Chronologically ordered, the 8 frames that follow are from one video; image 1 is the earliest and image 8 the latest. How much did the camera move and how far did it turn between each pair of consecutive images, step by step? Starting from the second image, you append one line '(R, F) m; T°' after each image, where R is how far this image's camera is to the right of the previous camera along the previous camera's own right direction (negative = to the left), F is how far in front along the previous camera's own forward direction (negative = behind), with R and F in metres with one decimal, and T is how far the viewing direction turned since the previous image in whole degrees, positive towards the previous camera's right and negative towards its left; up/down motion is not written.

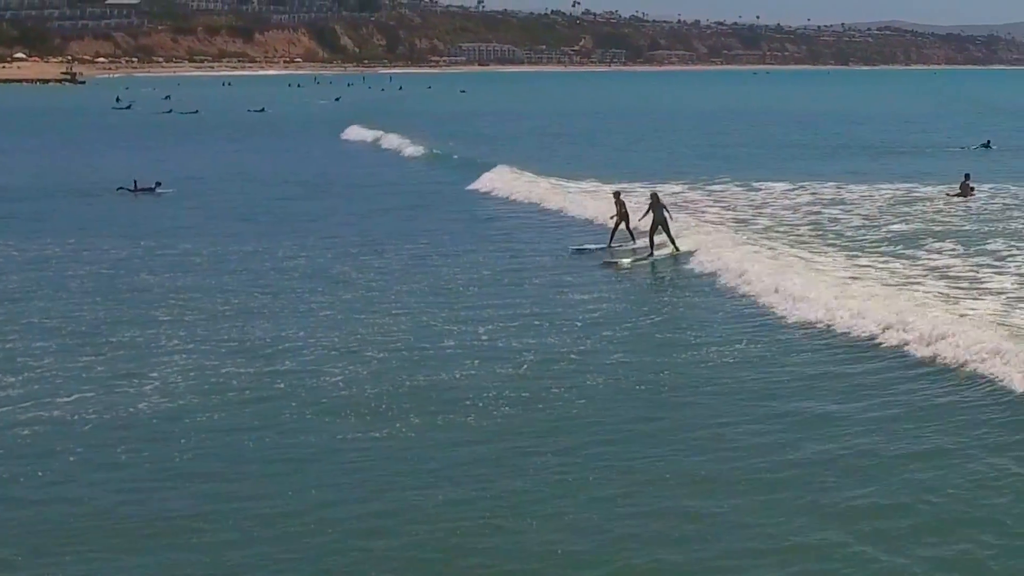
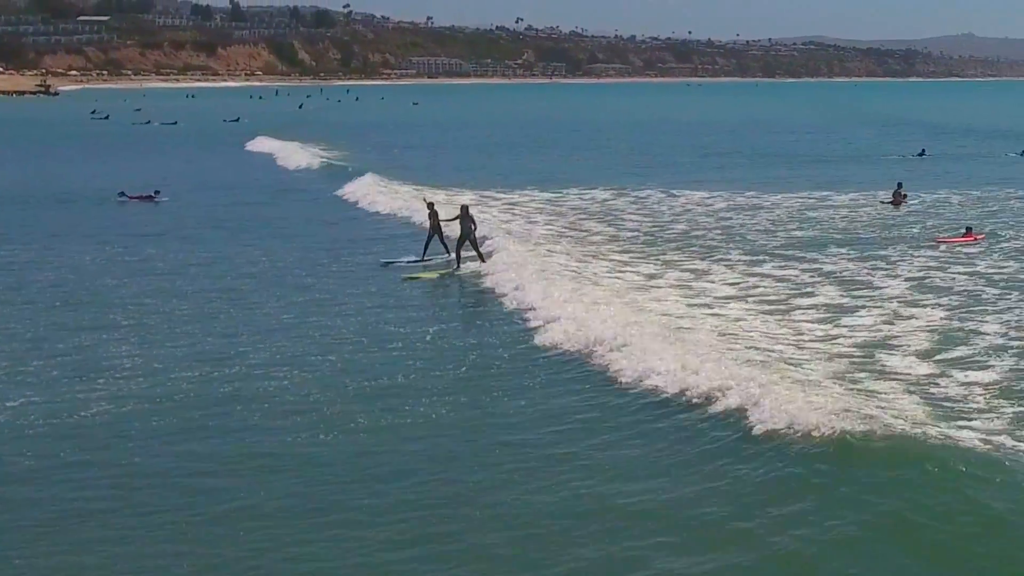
(+1.1, -0.8) m; -1°
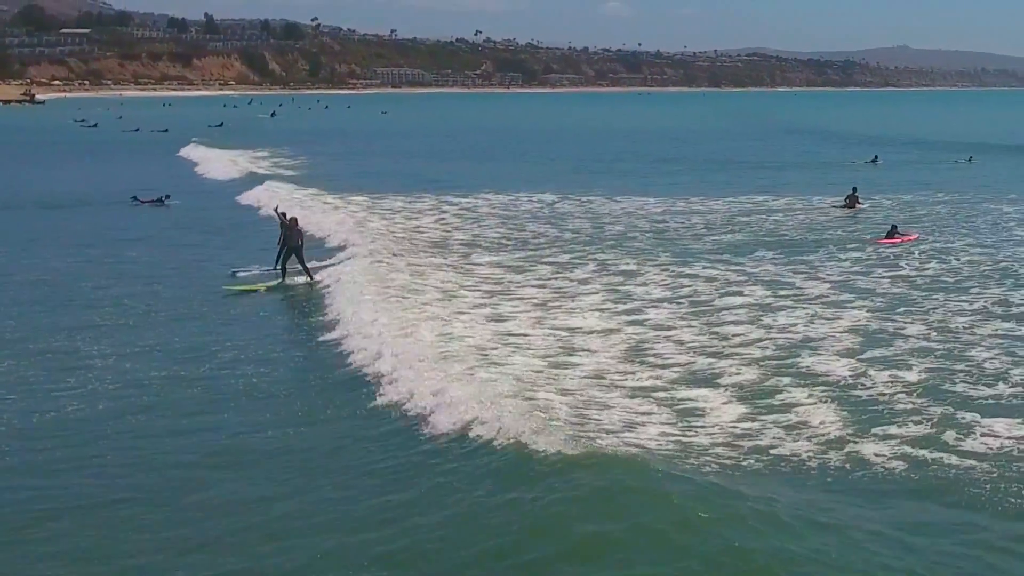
(+0.9, -0.8) m; -1°
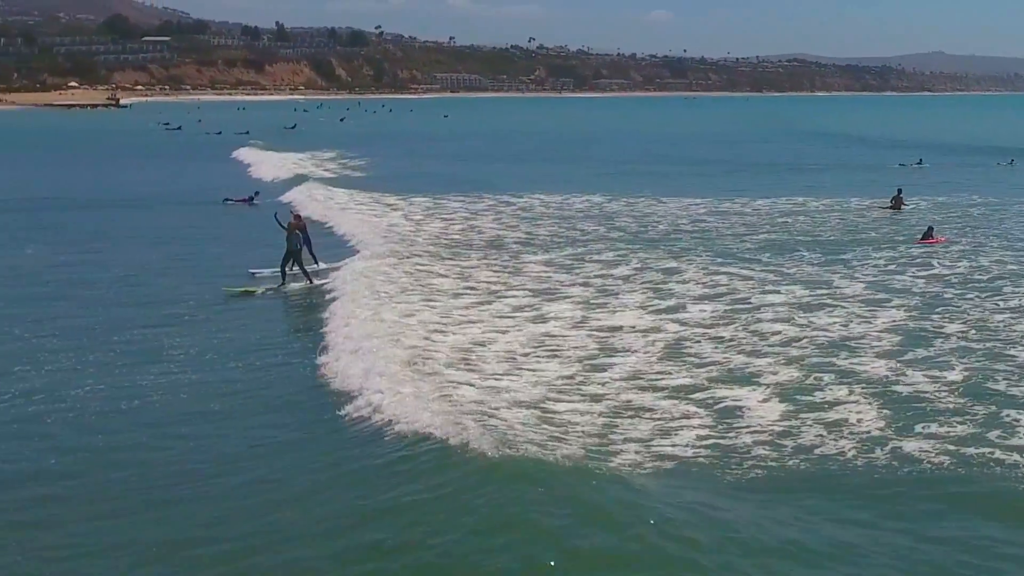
(0.0, -1.2) m; -3°
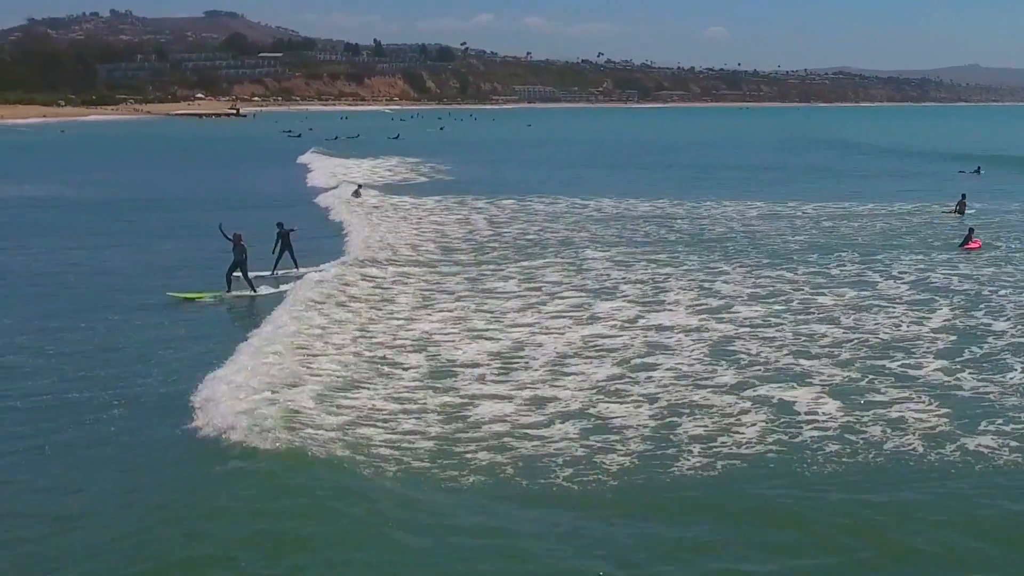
(+0.8, -2.1) m; -6°
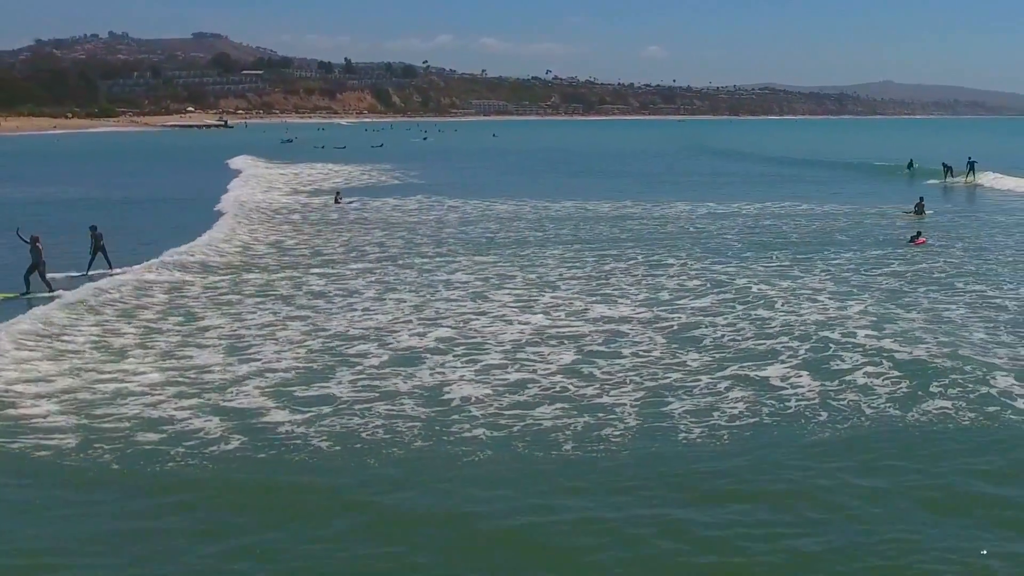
(+2.0, -1.6) m; -2°
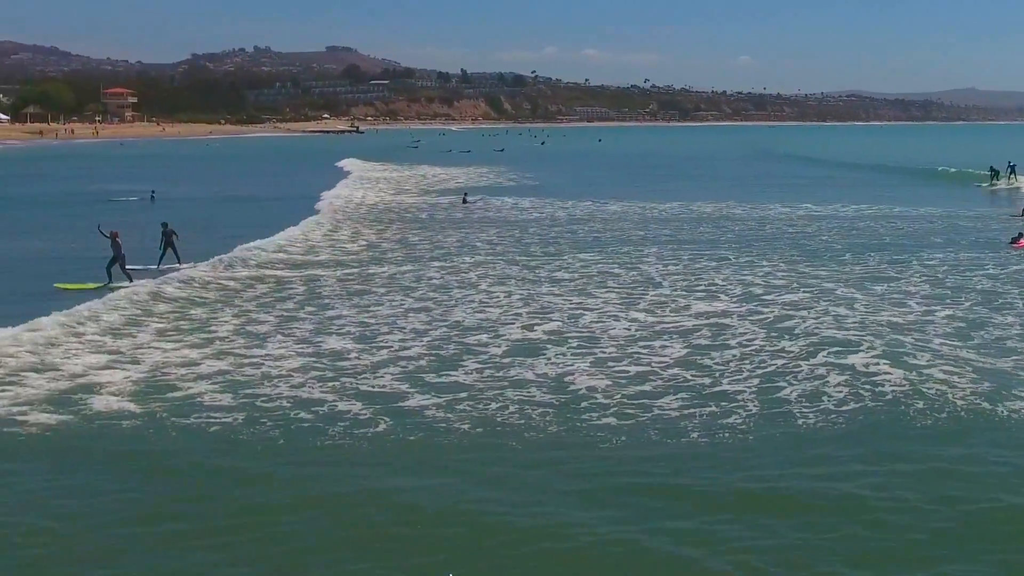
(+1.2, -1.5) m; -8°
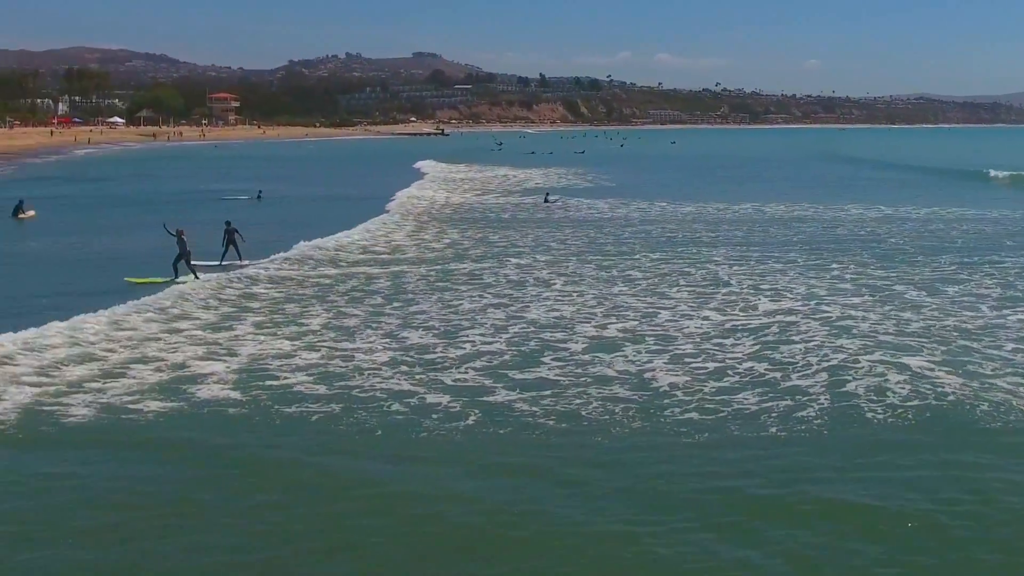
(+0.5, -1.0) m; -5°
